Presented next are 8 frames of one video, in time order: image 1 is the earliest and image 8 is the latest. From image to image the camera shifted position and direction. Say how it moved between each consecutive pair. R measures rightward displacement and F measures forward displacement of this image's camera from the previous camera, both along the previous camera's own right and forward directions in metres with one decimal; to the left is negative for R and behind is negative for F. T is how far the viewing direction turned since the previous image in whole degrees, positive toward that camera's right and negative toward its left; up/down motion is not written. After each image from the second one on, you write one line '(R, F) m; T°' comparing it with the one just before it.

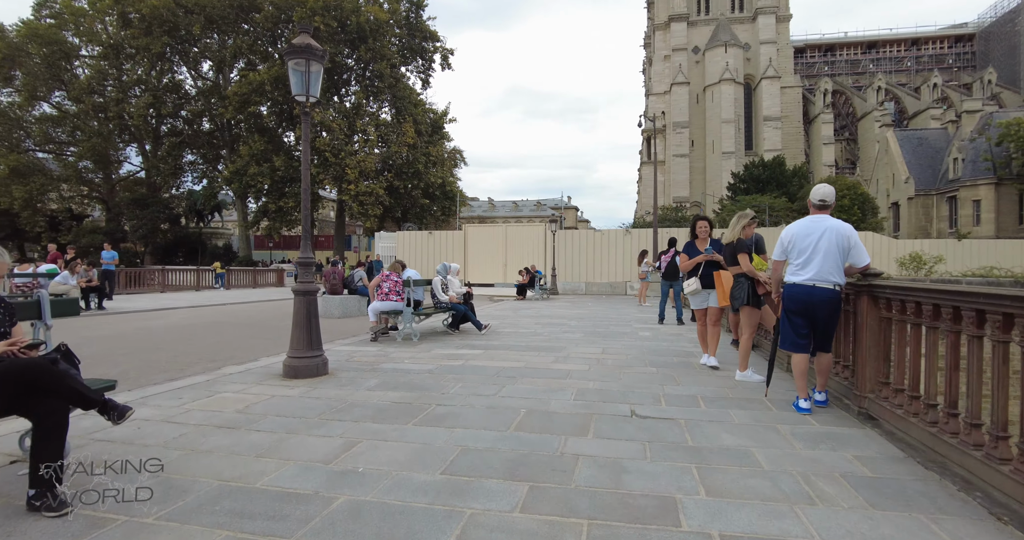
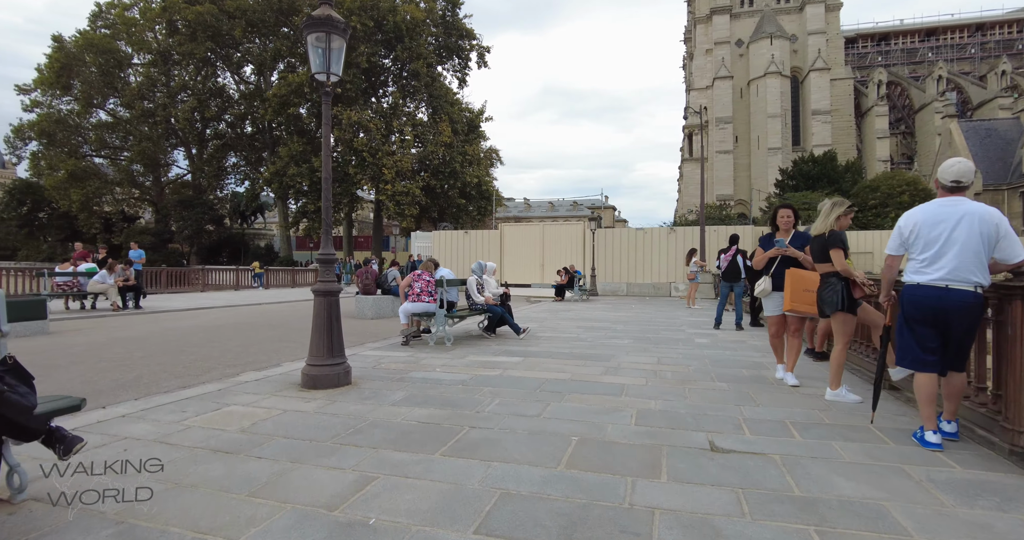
(-0.1, +0.8) m; -4°
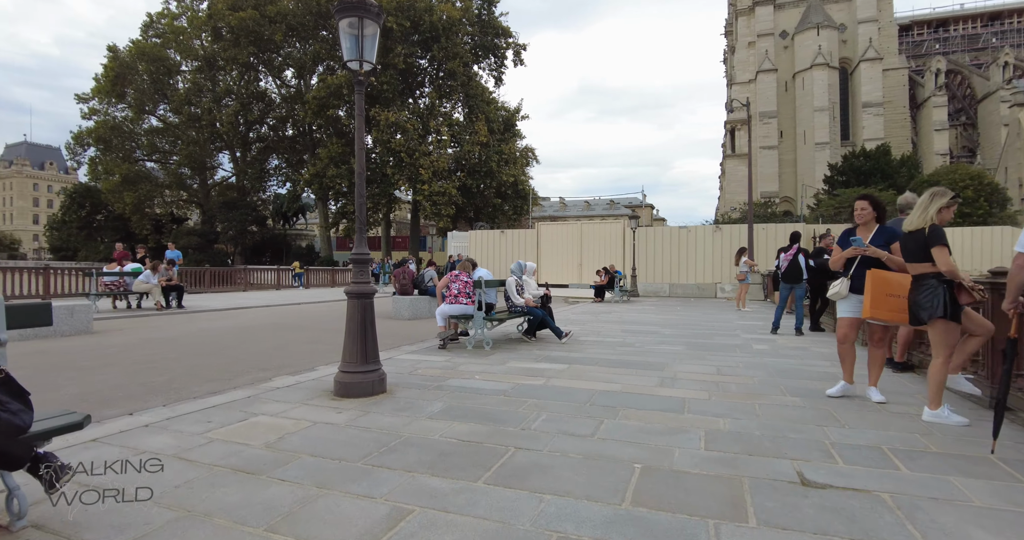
(-0.1, +0.5) m; -4°
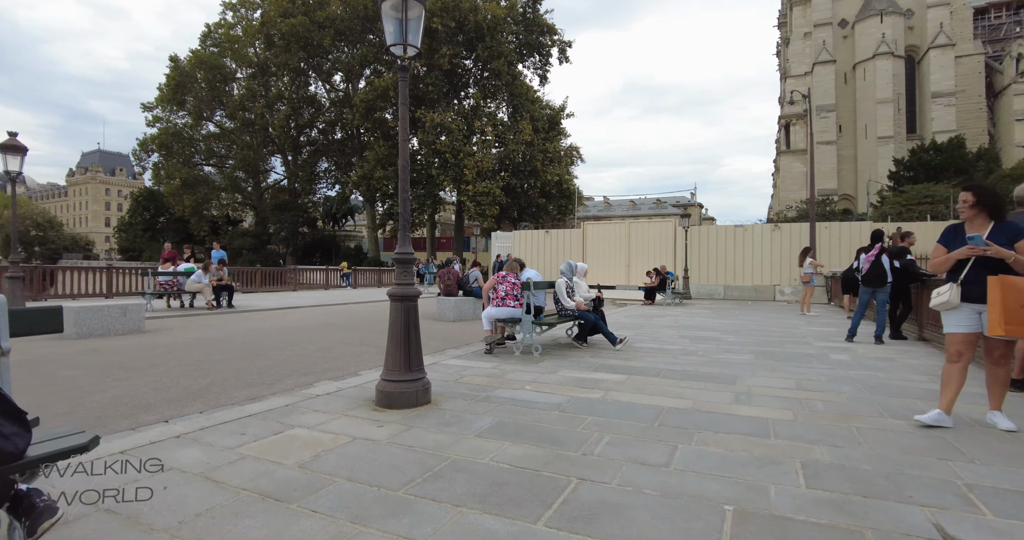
(-0.1, +0.5) m; -5°
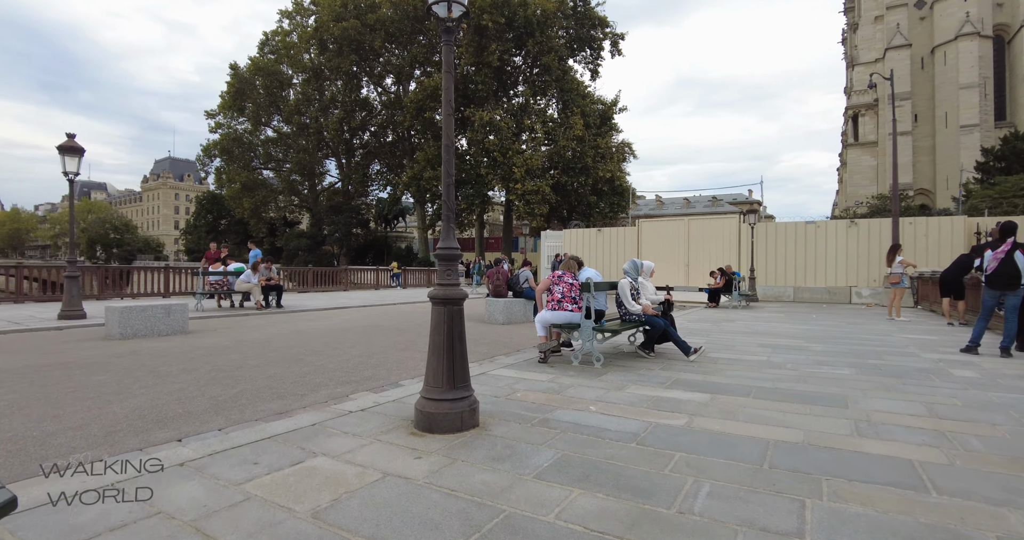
(-0.1, +0.8) m; -6°
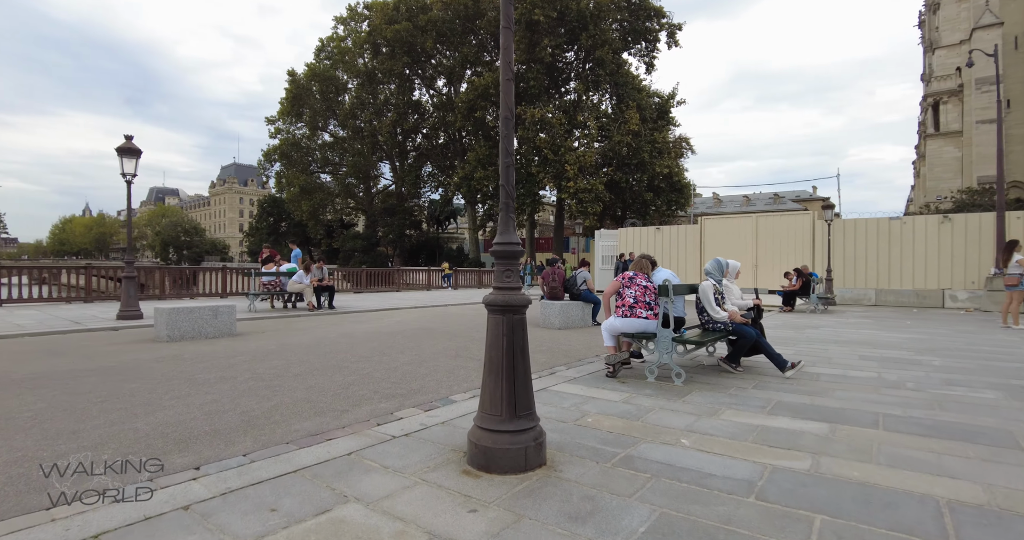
(-0.2, +0.8) m; -6°
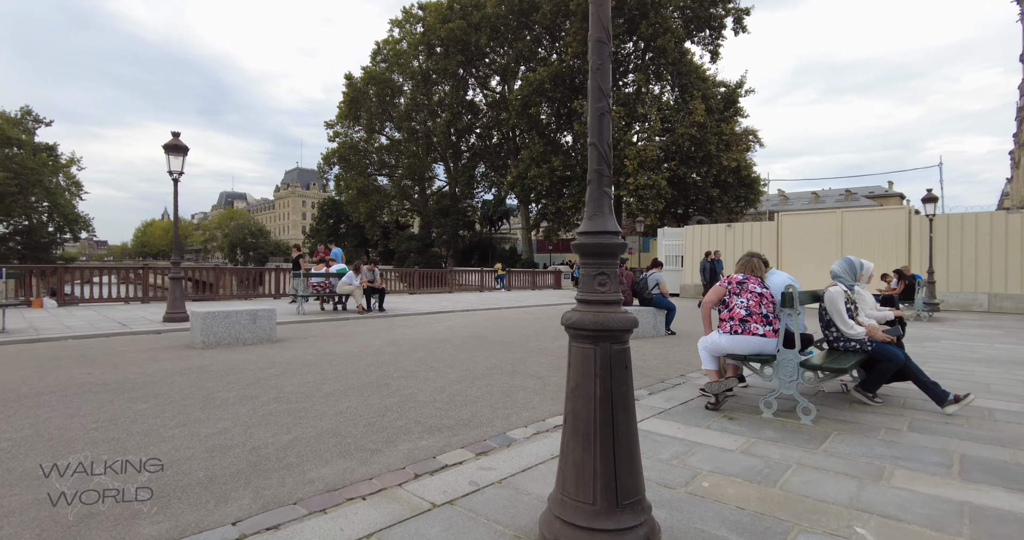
(-0.2, +1.1) m; -6°
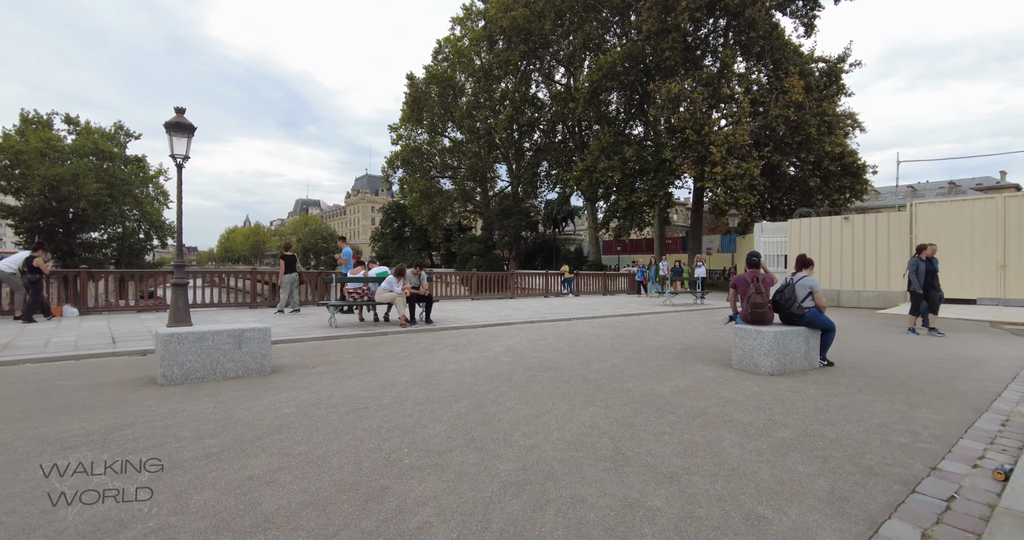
(-0.3, +2.7) m; -7°
